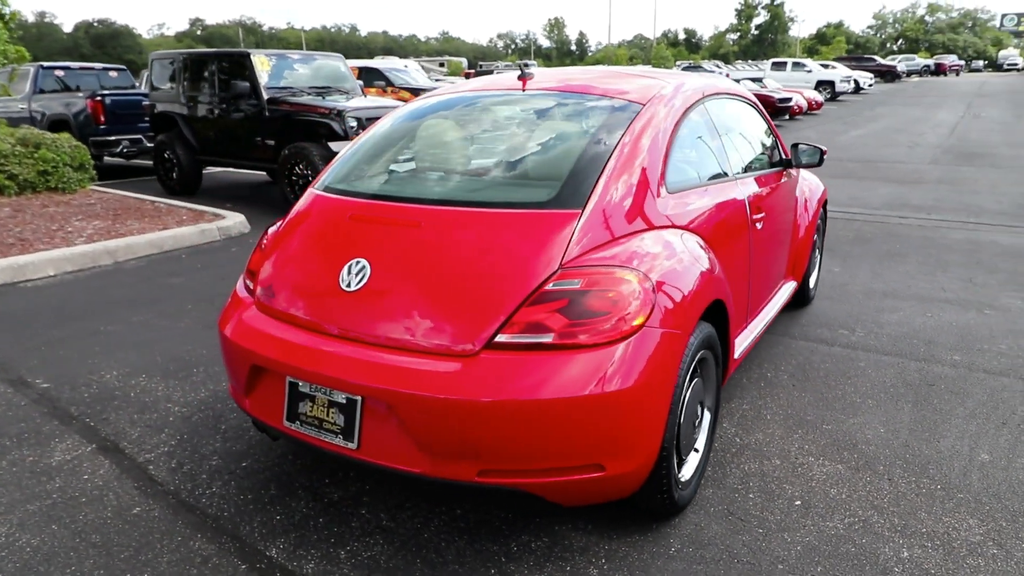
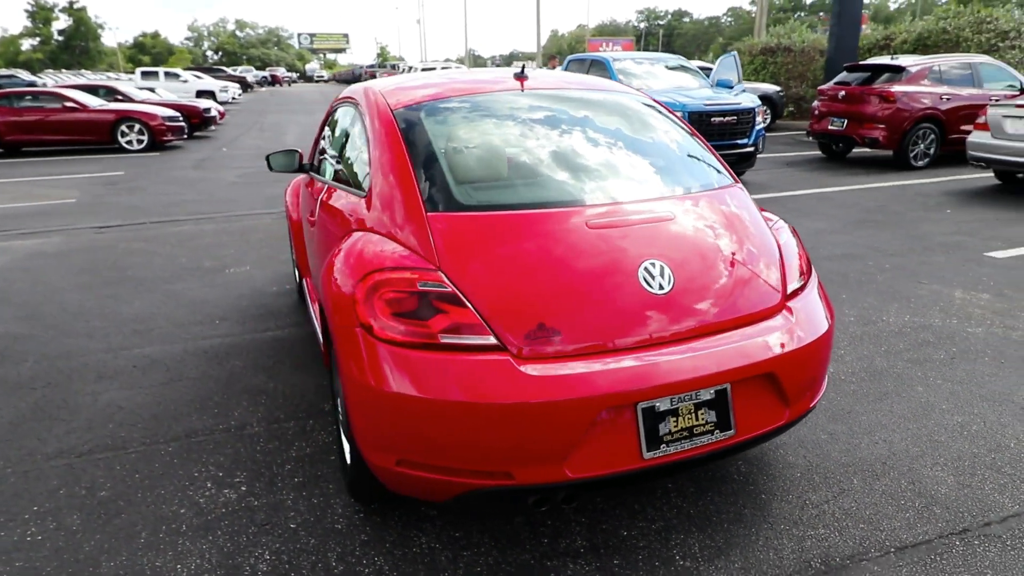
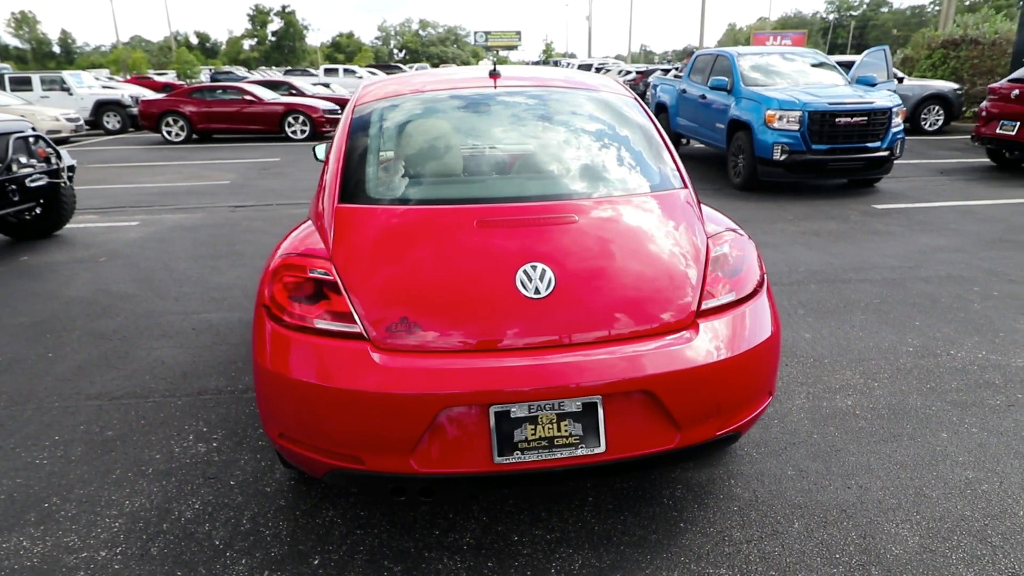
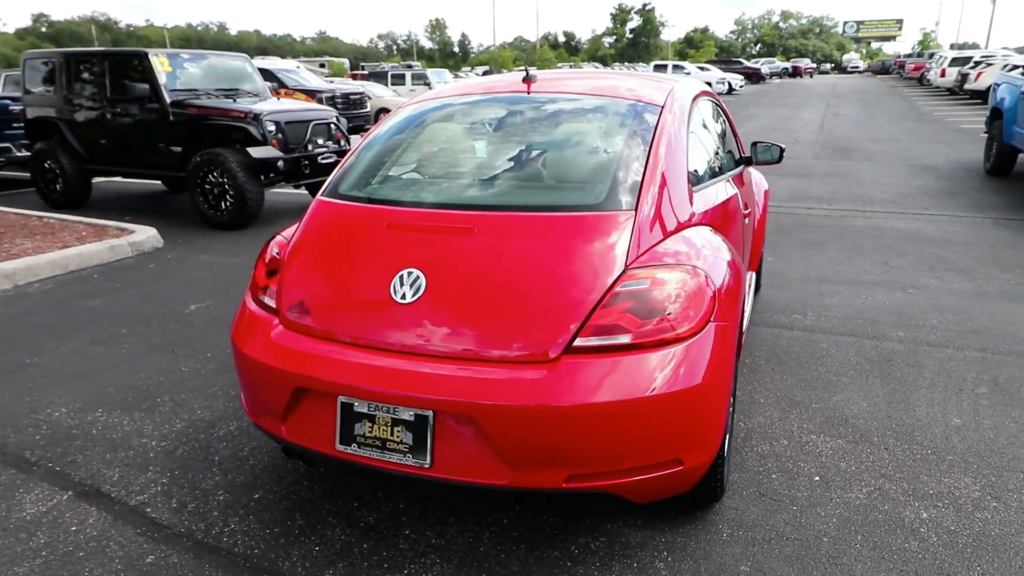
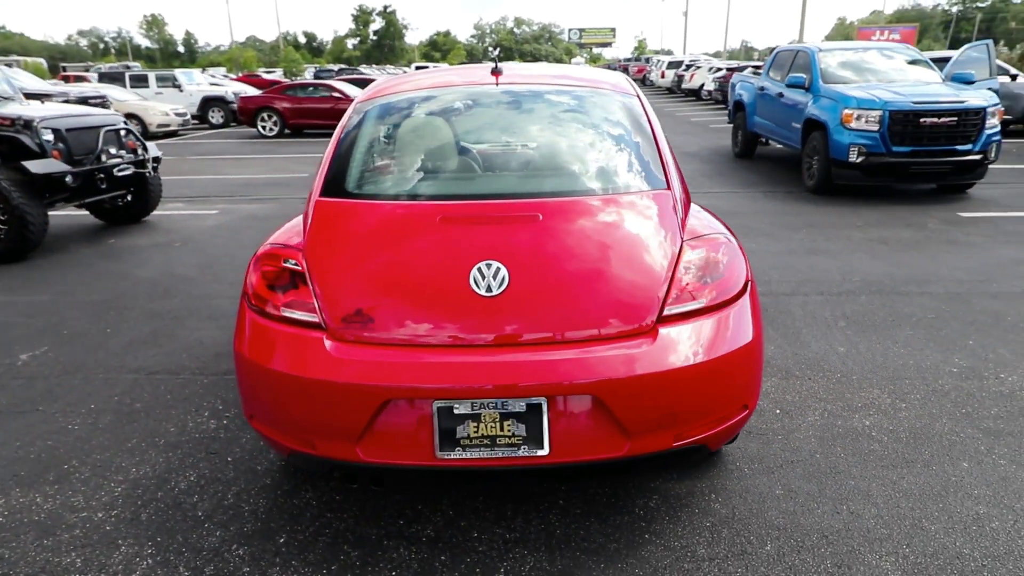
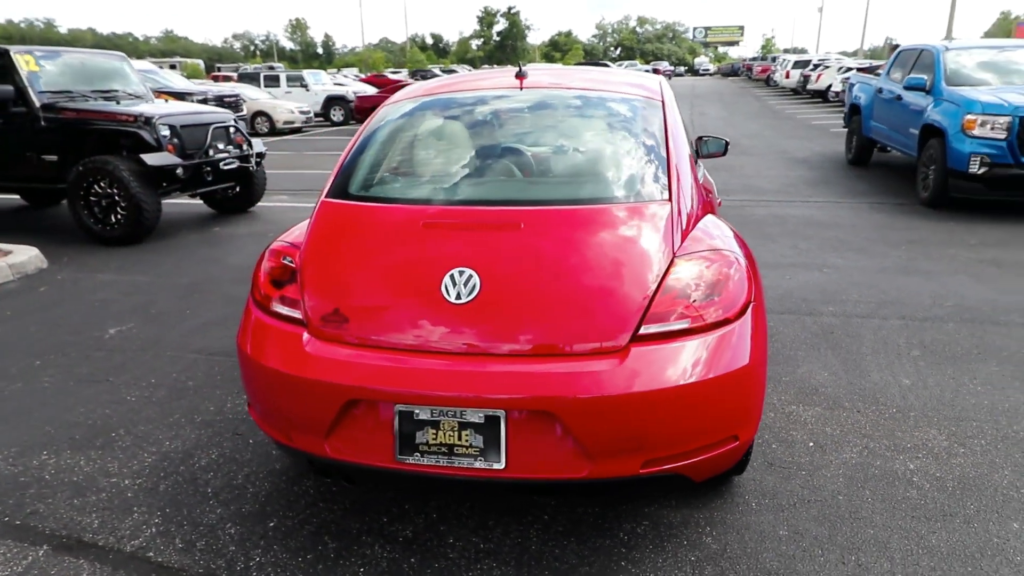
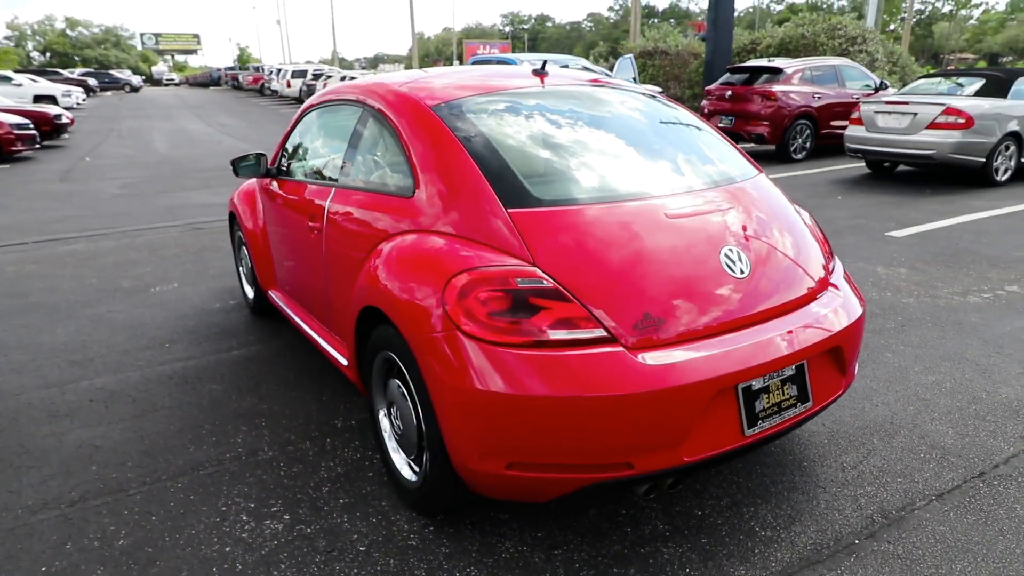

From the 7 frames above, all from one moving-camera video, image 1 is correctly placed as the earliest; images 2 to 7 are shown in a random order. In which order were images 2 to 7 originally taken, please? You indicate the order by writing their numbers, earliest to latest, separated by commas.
4, 6, 5, 3, 2, 7
